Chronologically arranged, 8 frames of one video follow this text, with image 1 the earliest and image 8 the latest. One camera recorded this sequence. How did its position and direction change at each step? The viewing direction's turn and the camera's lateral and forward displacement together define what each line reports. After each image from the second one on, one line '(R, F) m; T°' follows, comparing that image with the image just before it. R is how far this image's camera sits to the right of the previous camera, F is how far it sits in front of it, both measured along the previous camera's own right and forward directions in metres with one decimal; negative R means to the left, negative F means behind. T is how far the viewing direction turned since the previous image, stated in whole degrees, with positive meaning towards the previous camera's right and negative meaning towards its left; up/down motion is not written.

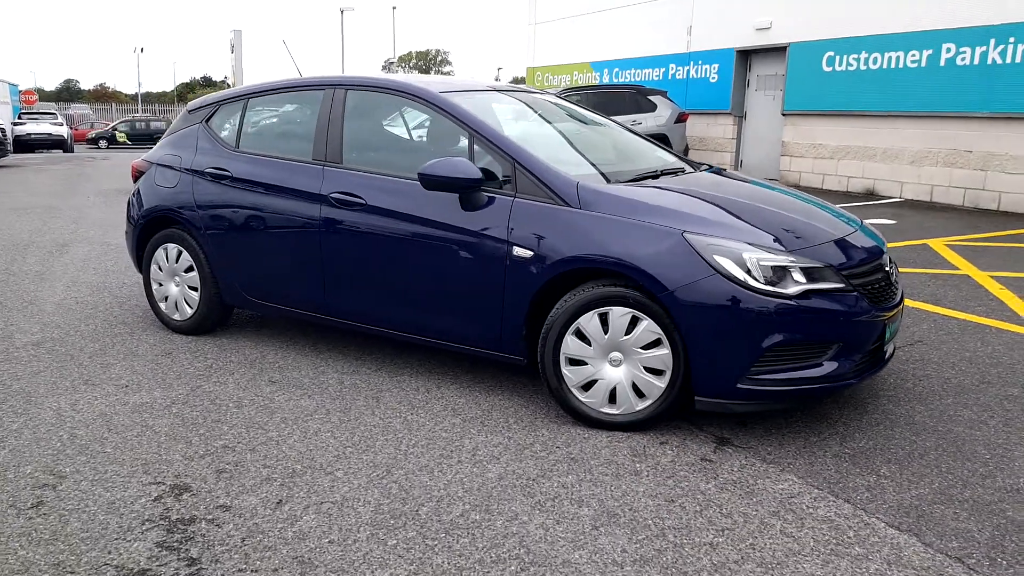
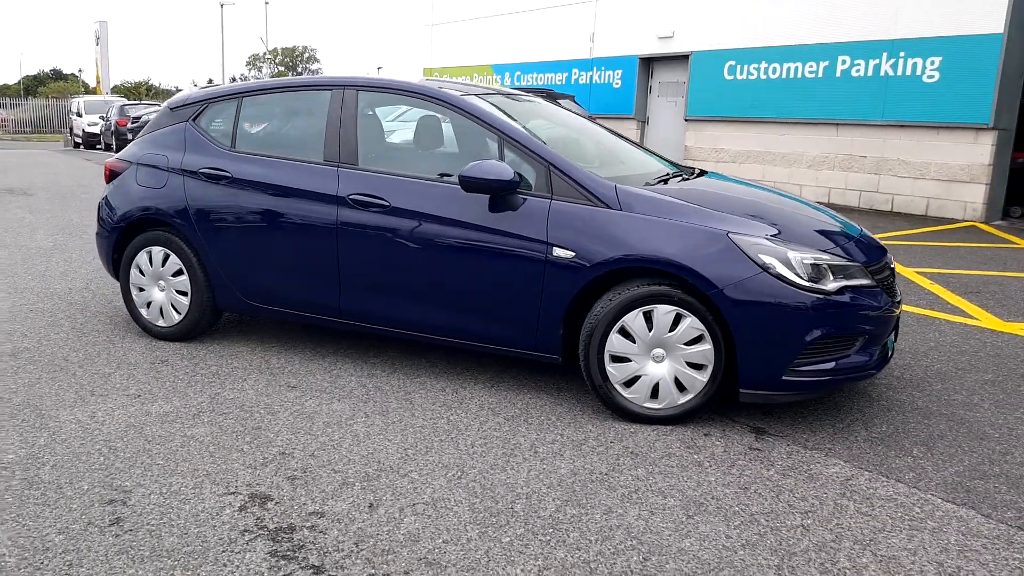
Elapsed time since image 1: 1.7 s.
(-0.7, 0.0) m; +9°
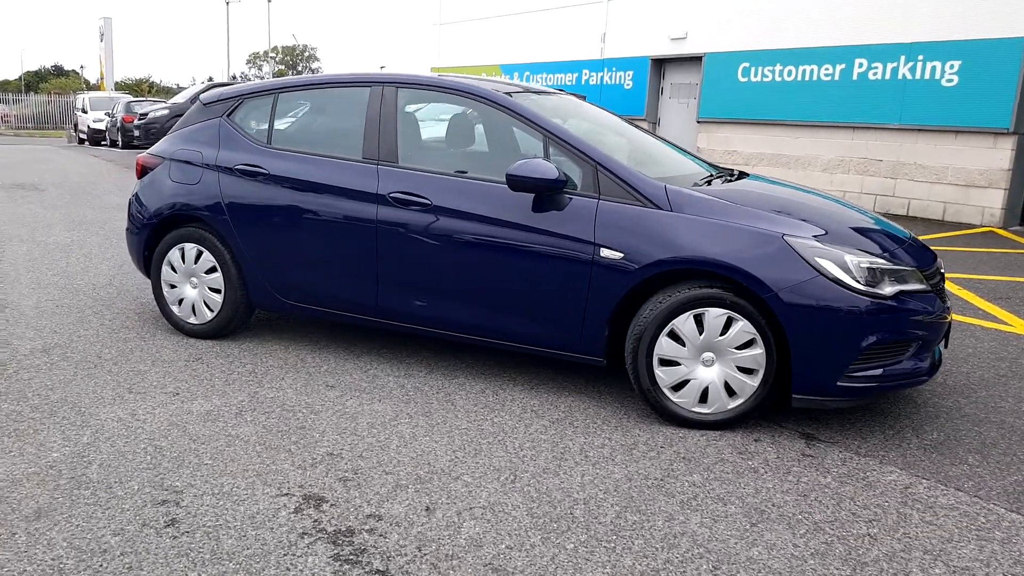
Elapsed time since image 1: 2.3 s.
(-0.2, +0.1) m; 0°
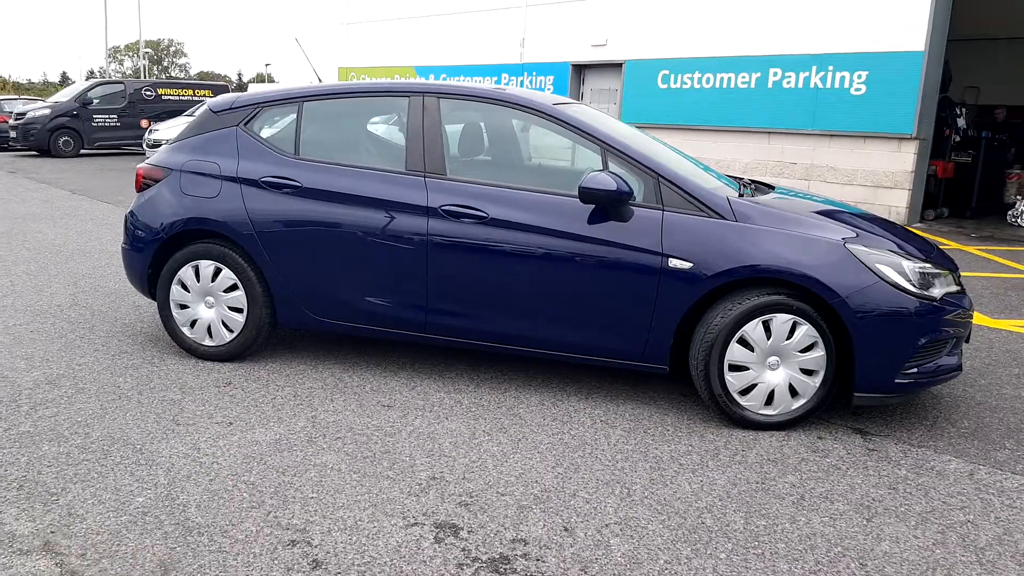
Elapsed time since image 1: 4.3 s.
(-0.9, +0.1) m; +8°
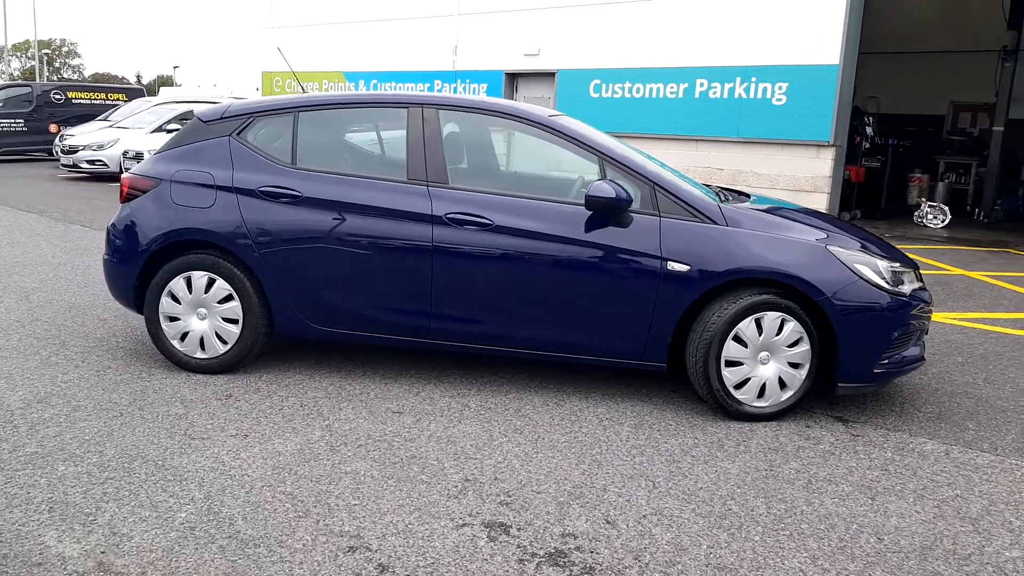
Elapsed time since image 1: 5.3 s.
(-0.5, -0.1) m; +6°
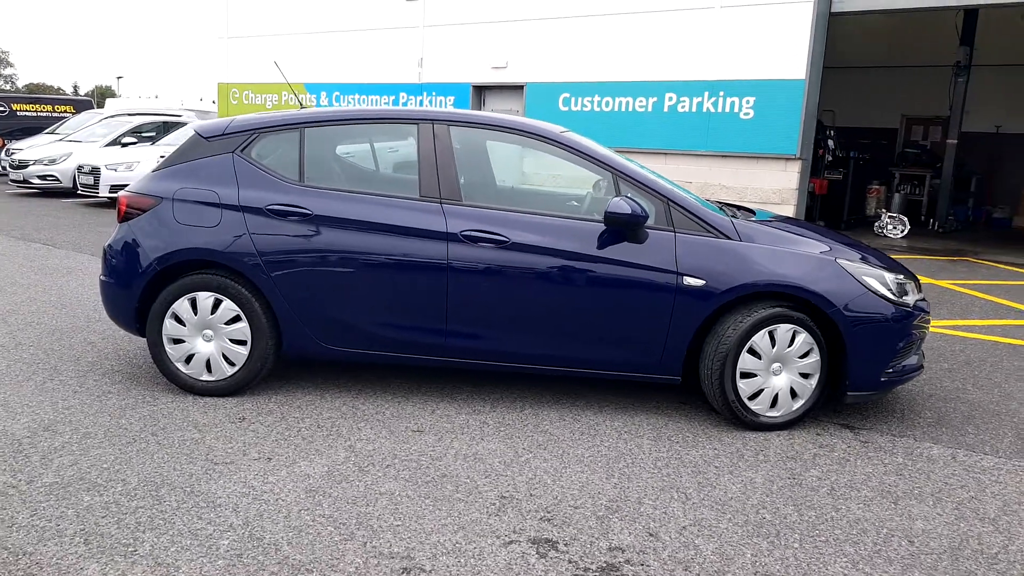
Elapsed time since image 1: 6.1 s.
(-0.3, 0.0) m; +3°
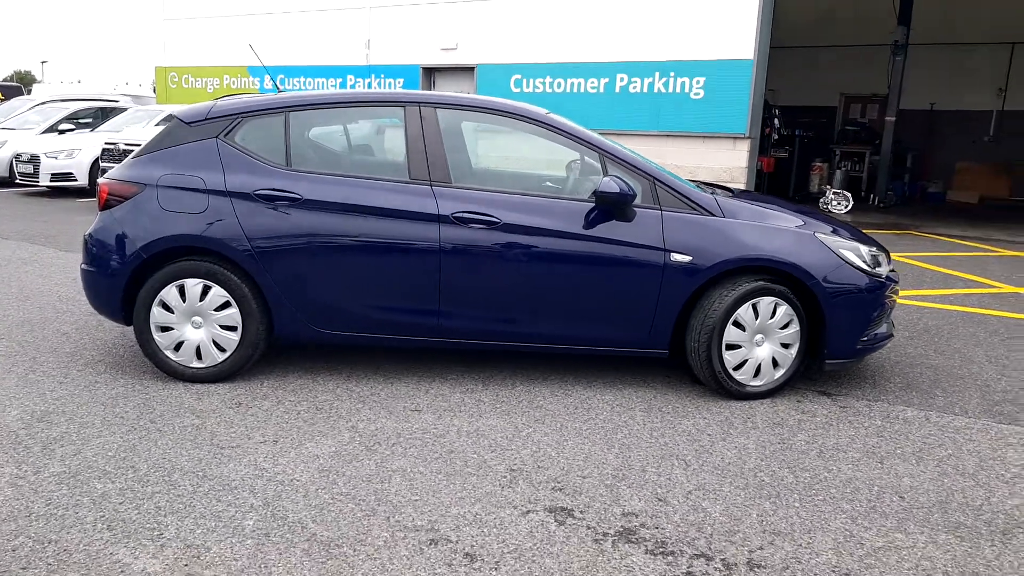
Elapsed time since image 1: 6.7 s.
(-0.2, -0.1) m; +4°
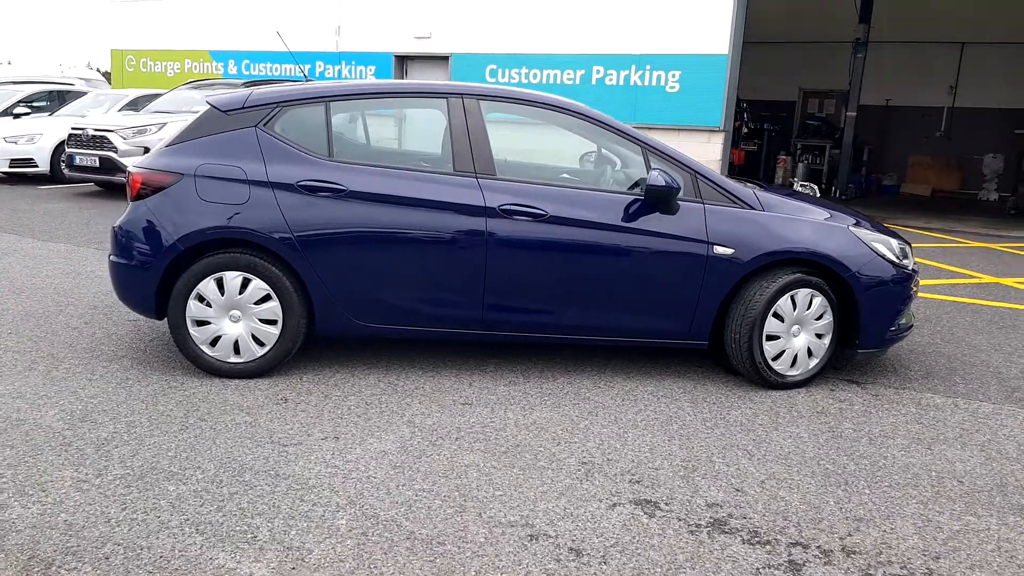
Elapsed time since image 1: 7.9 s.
(-0.5, 0.0) m; +4°
